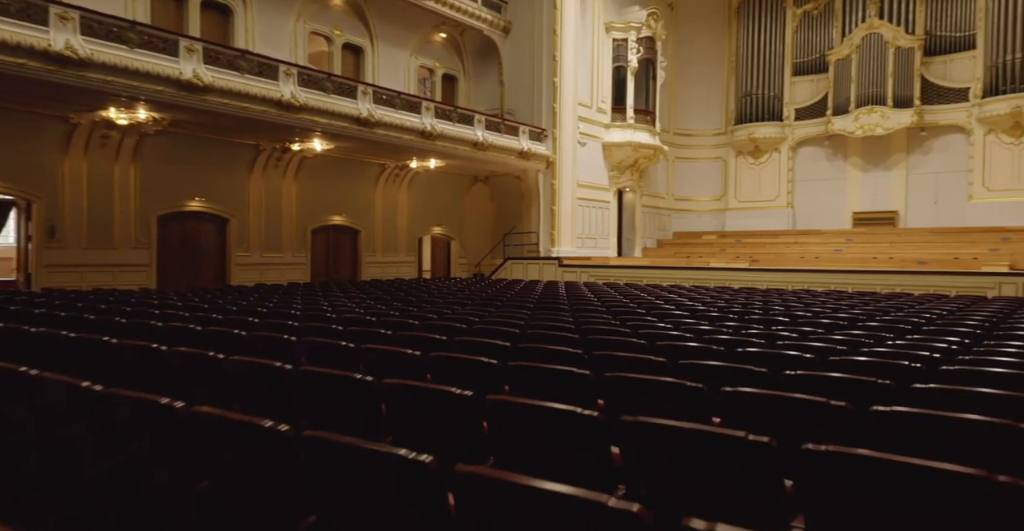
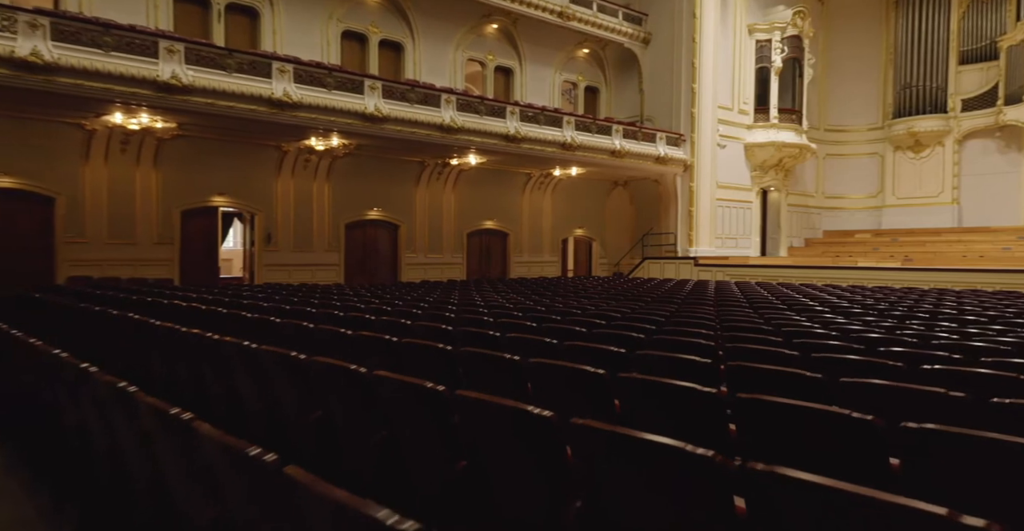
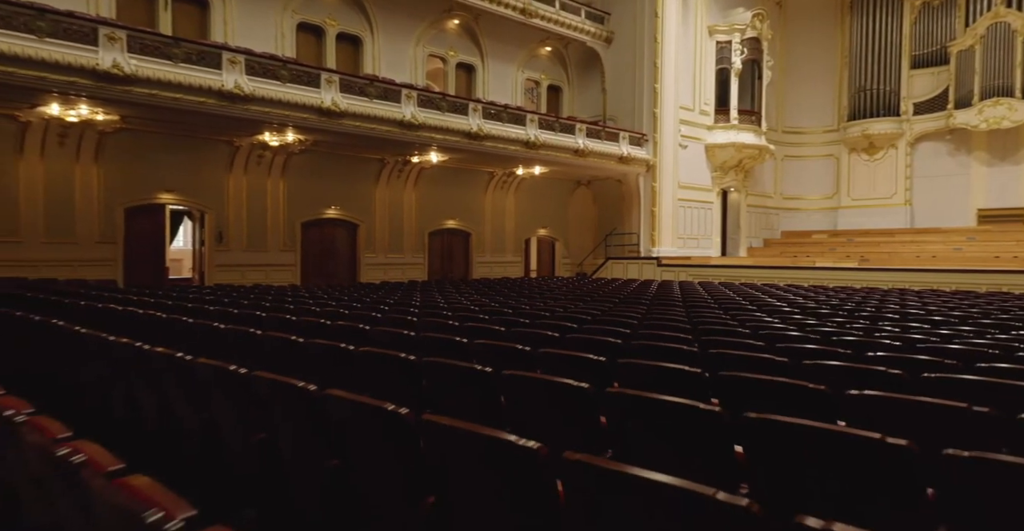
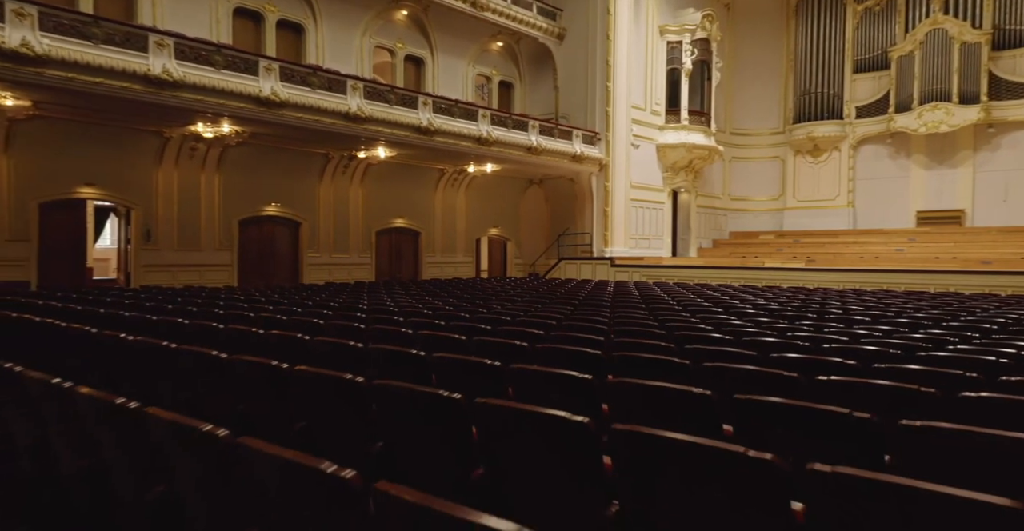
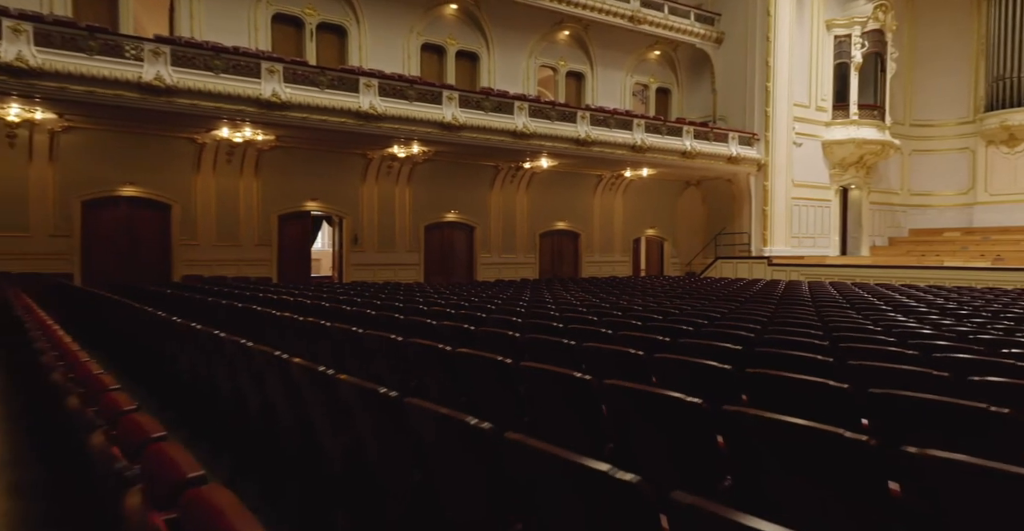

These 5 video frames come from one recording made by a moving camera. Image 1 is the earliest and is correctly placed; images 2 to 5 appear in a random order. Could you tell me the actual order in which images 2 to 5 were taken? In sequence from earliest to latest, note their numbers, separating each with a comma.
4, 3, 2, 5
